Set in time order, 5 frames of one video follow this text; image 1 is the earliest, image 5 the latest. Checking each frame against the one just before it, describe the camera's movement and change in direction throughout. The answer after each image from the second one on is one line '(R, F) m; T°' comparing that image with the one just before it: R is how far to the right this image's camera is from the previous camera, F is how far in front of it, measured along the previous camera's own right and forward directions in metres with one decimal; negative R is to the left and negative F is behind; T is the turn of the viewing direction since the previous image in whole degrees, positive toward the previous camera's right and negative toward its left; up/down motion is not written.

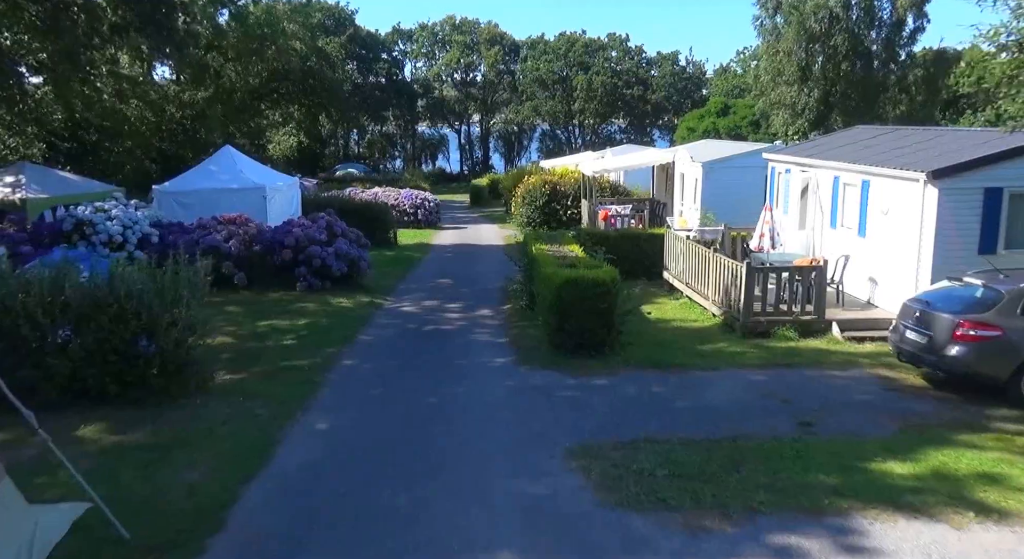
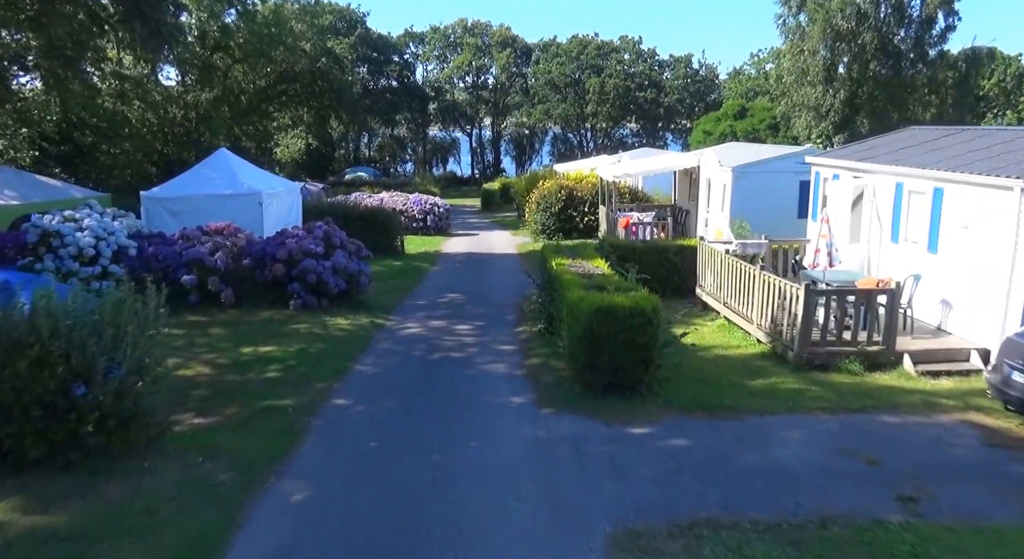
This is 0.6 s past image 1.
(-0.1, +1.4) m; -1°
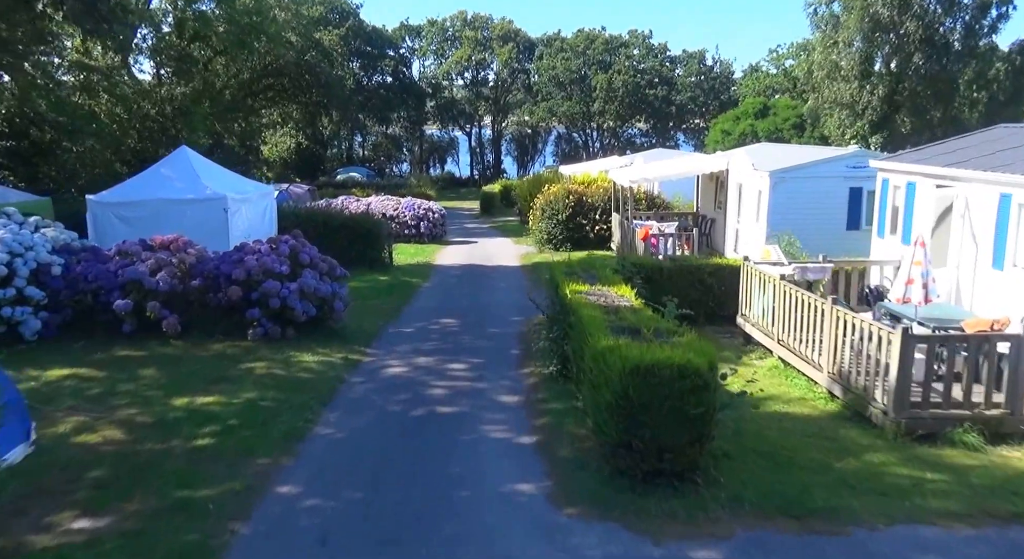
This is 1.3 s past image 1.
(-0.1, +2.1) m; 0°
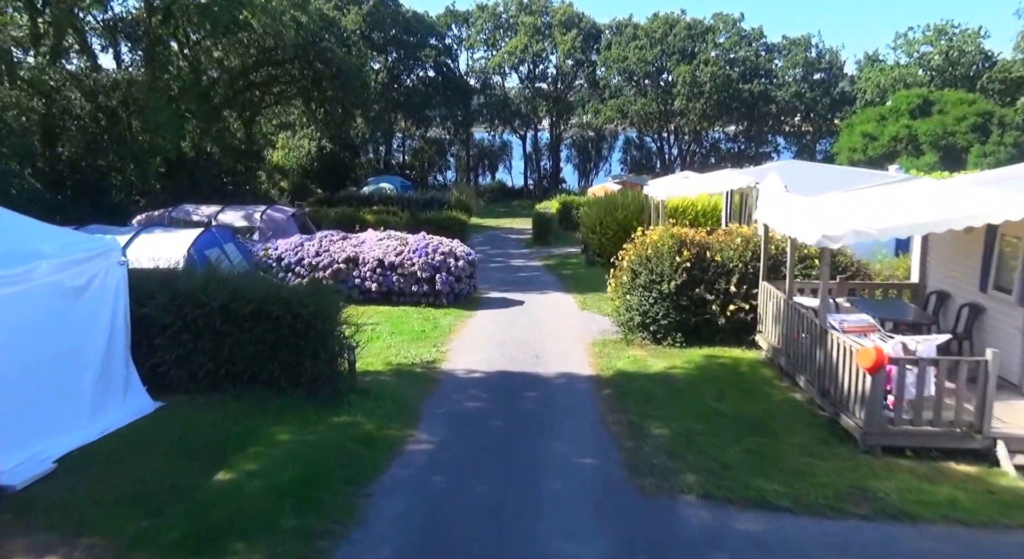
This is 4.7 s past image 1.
(-0.2, +8.3) m; -4°
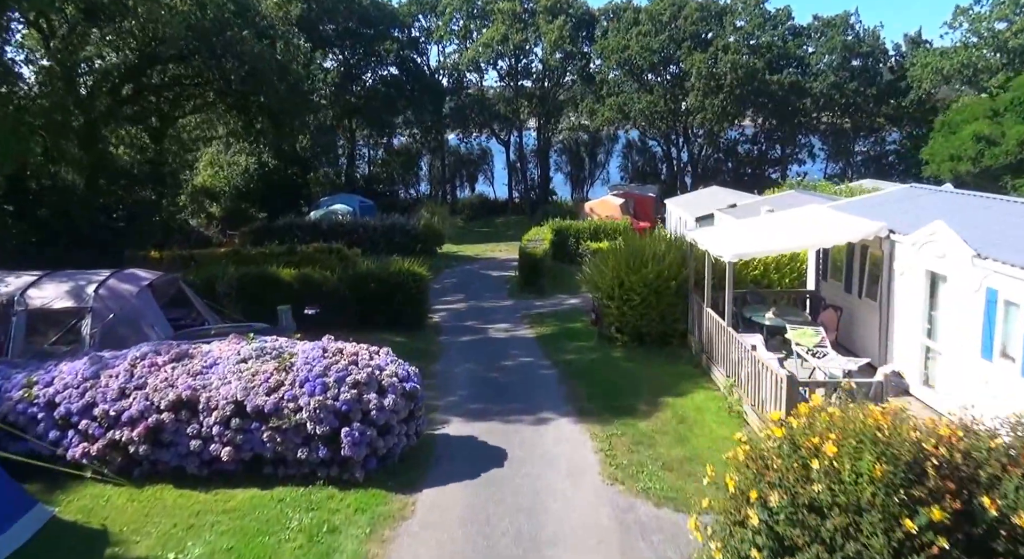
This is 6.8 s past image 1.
(+0.2, +7.6) m; +1°
